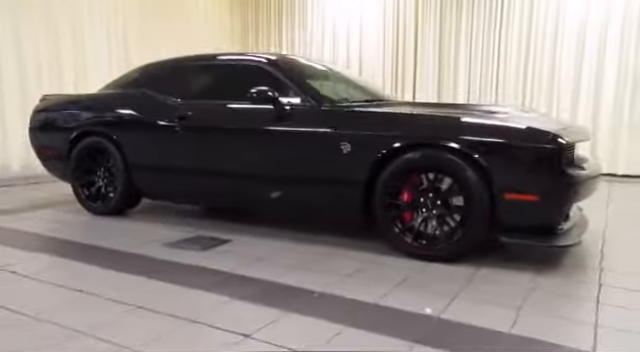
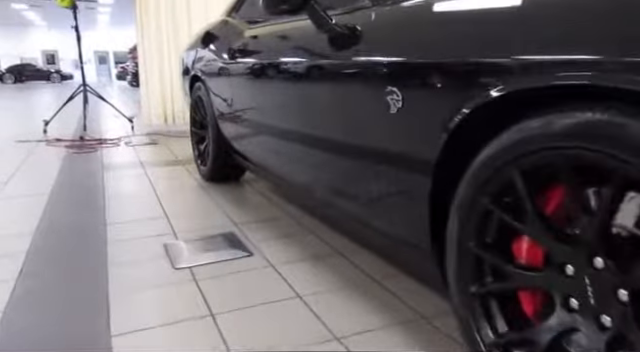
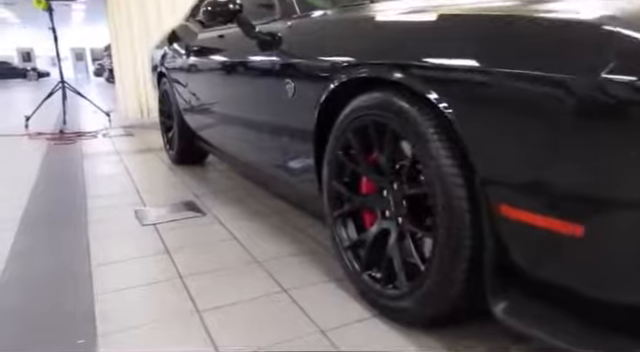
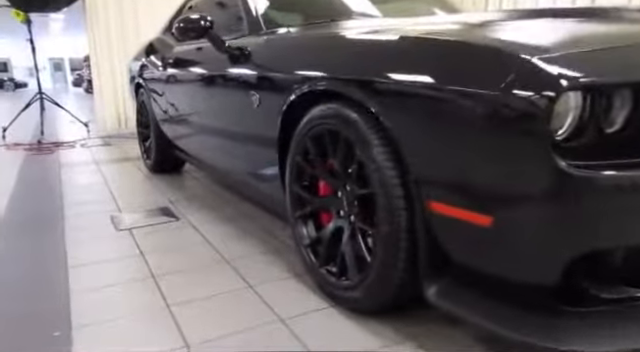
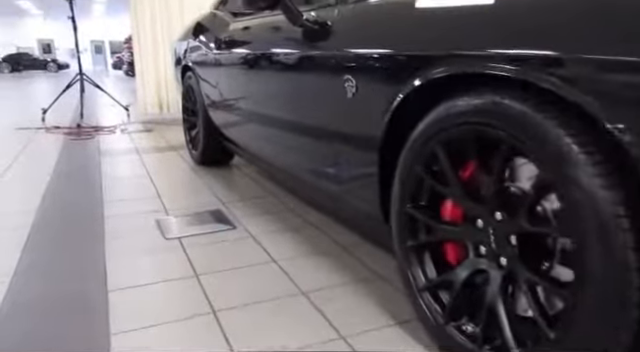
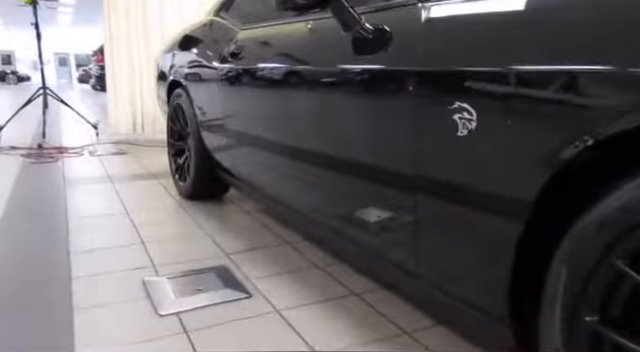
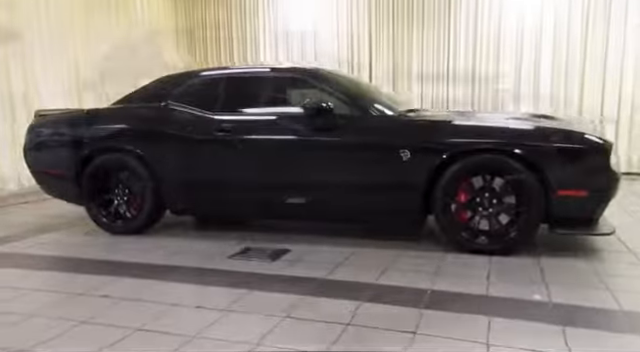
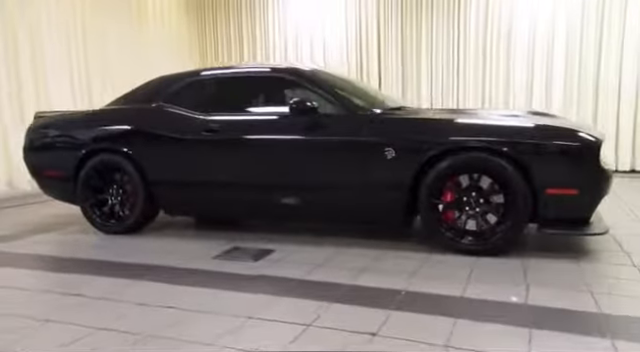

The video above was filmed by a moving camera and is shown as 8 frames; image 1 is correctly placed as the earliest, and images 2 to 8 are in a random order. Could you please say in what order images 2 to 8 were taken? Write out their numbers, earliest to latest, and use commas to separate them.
8, 7, 4, 3, 5, 2, 6
